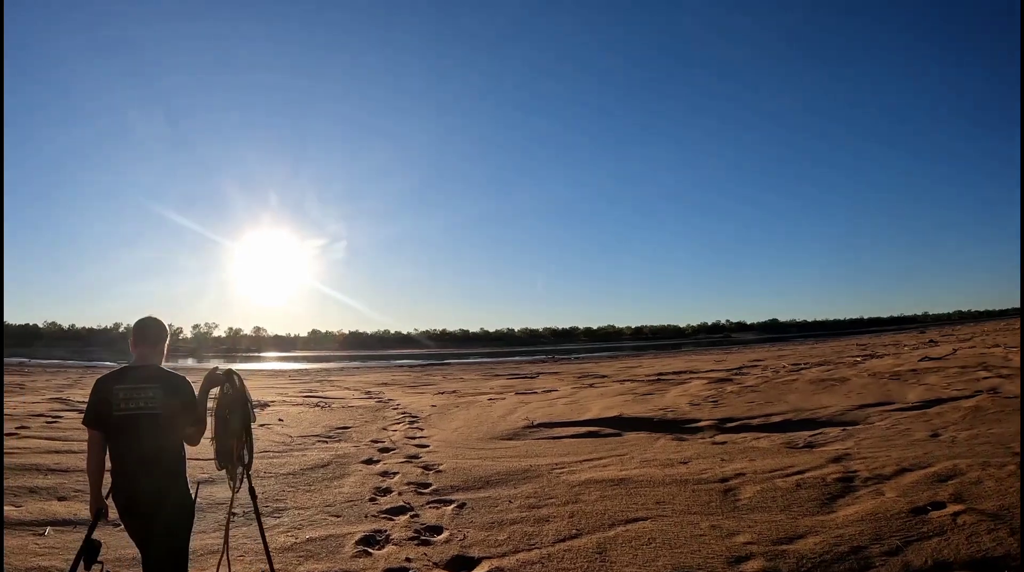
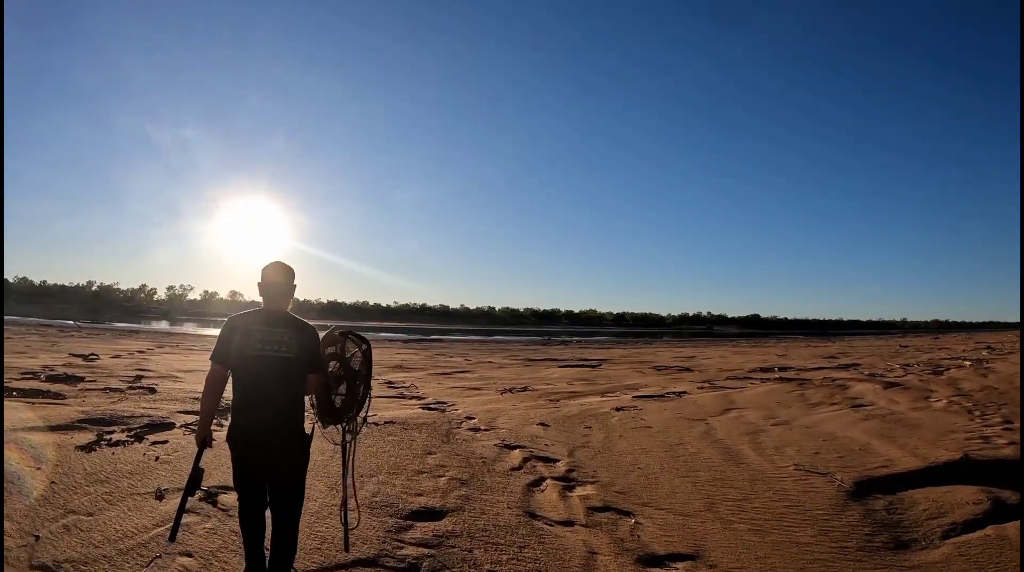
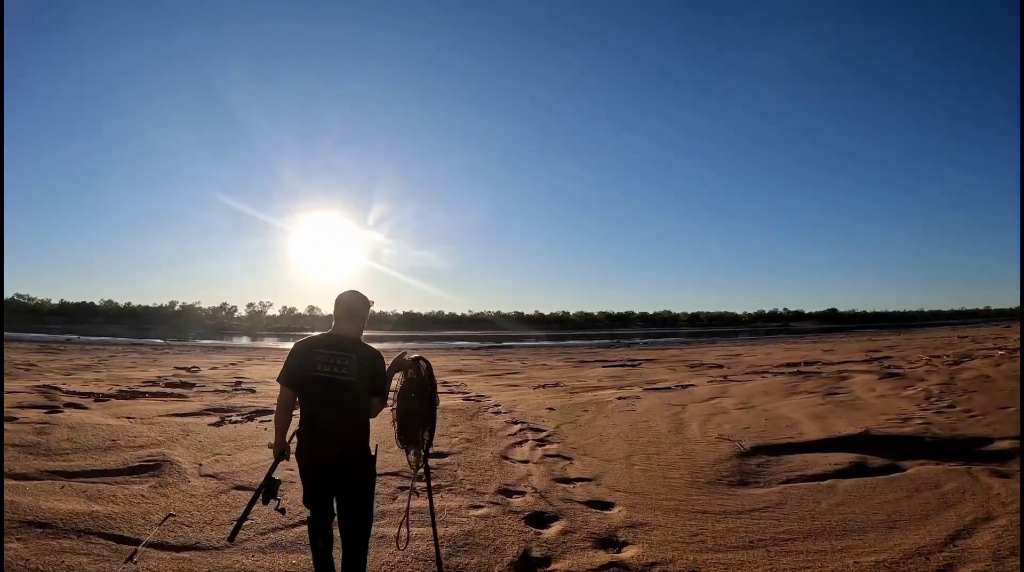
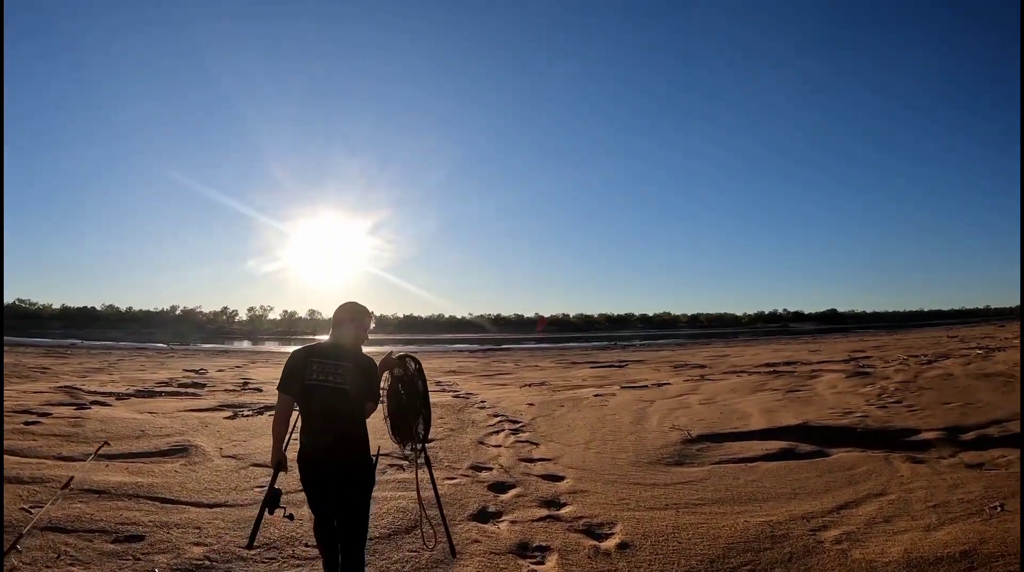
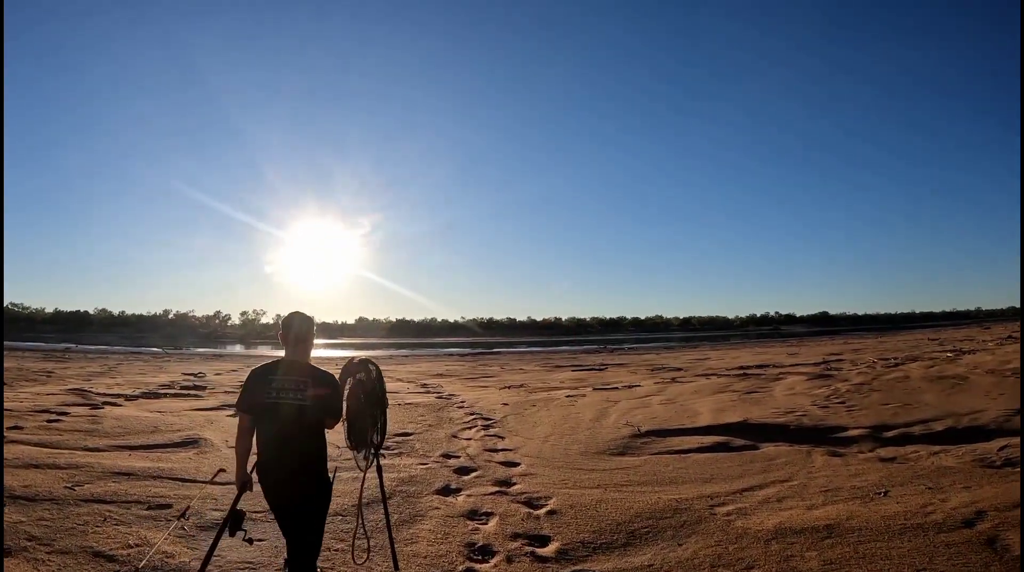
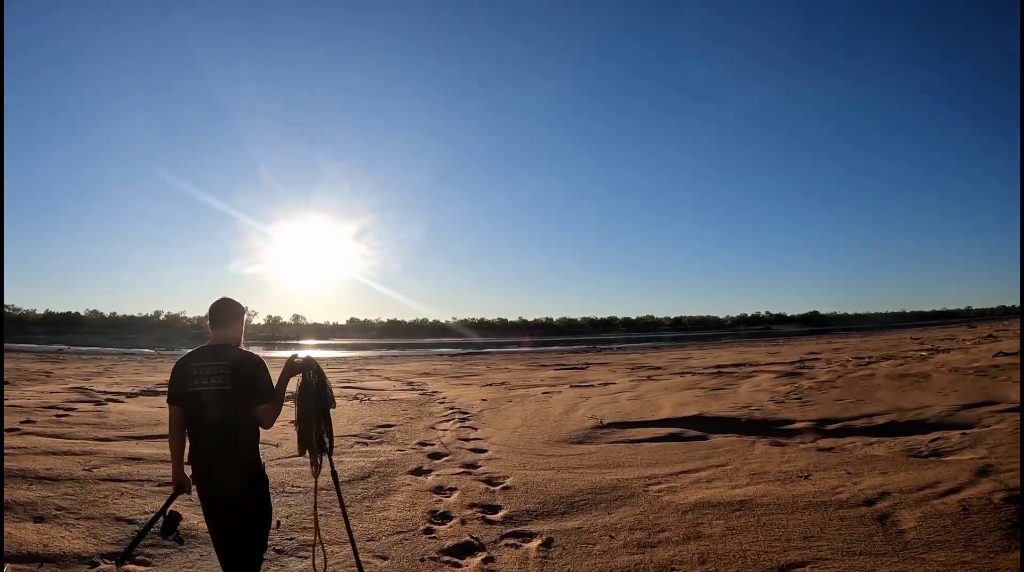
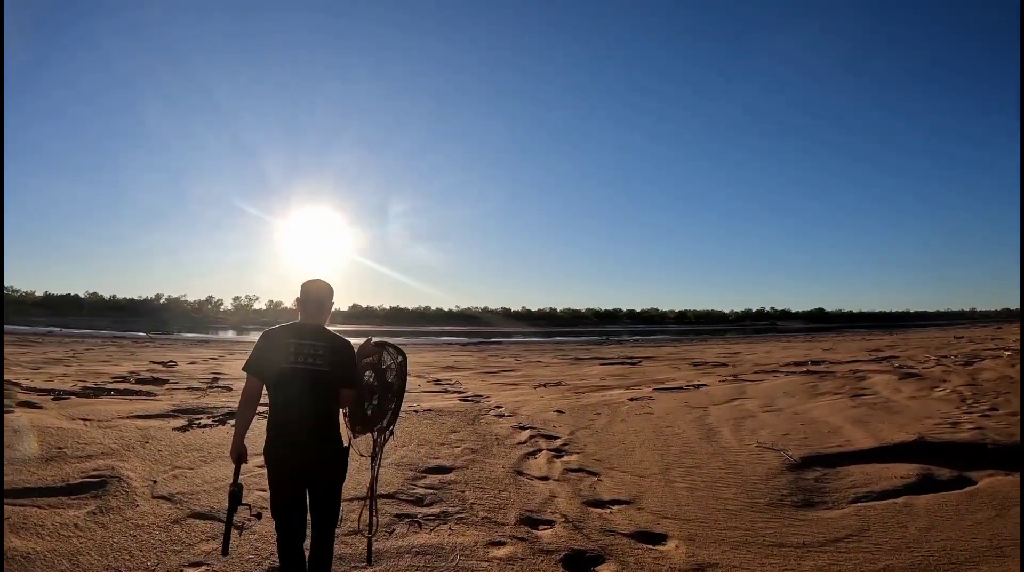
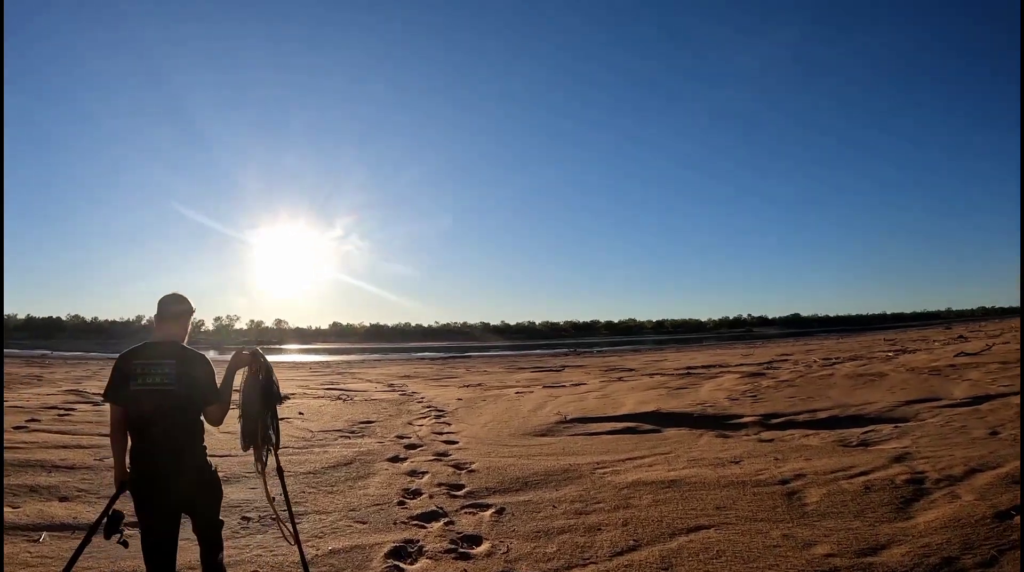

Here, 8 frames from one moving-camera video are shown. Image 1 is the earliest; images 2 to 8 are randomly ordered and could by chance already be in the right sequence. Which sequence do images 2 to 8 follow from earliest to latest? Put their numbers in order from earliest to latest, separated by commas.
8, 6, 5, 4, 3, 7, 2
